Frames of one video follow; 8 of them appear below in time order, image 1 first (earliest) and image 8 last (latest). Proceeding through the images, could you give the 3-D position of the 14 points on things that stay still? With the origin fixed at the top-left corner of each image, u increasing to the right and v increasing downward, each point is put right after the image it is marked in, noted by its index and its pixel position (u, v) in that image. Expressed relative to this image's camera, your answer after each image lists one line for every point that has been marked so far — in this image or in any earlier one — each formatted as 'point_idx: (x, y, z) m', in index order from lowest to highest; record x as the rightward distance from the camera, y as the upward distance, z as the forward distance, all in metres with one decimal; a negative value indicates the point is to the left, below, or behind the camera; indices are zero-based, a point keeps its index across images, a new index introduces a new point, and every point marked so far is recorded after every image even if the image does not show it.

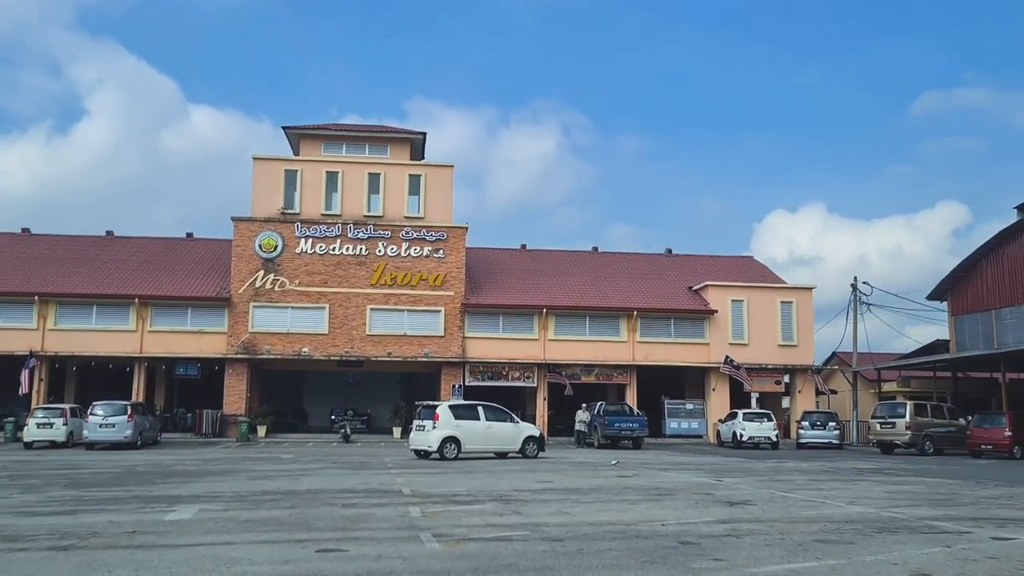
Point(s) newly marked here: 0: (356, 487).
0: (-2.5, -3.1, +14.3) m
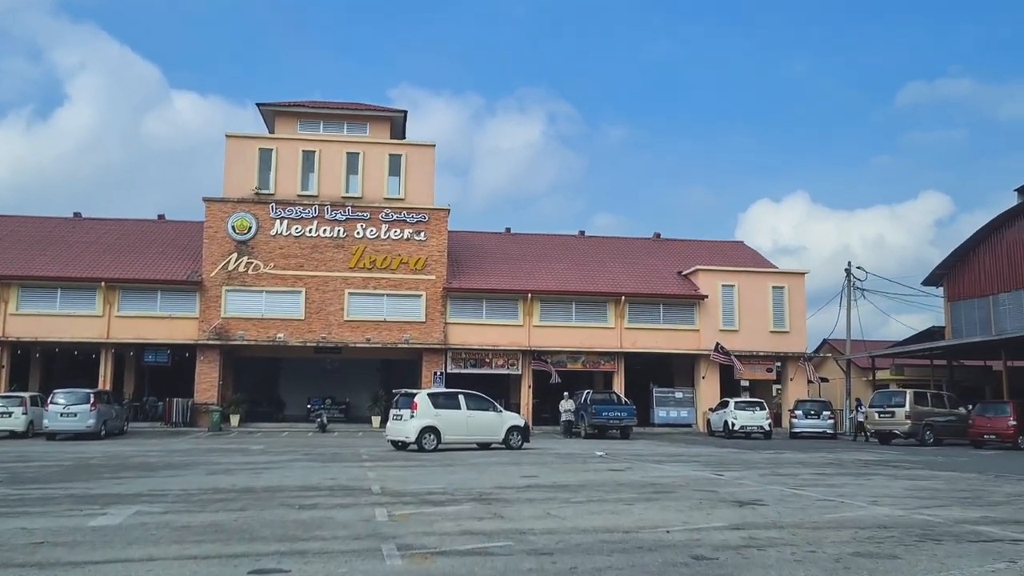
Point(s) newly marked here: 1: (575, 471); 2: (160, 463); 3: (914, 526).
0: (-2.7, -2.8, +12.9) m
1: (+1.1, -3.0, +15.0) m
2: (-7.2, -3.6, +18.7) m
3: (+3.8, -2.2, +8.6) m
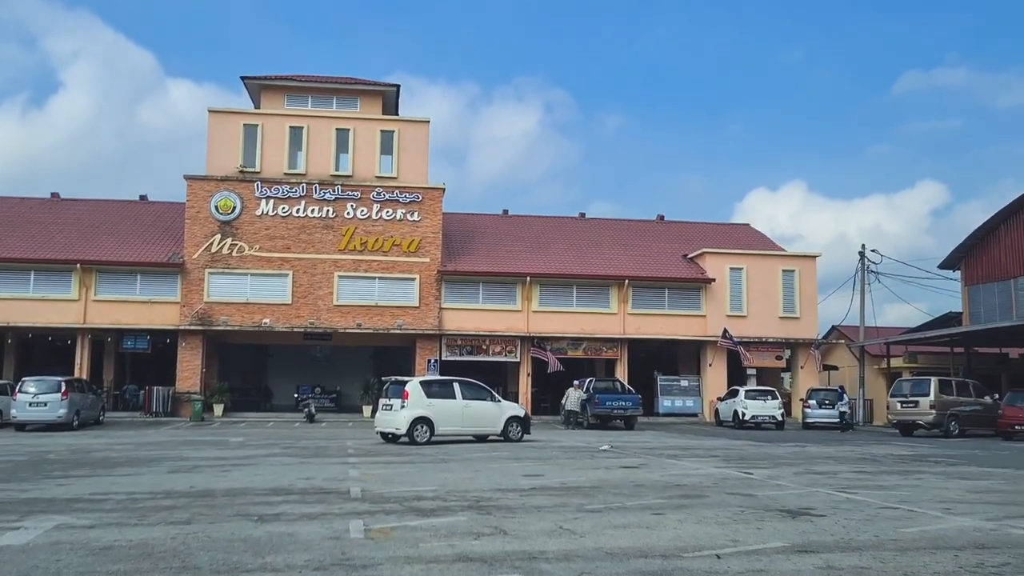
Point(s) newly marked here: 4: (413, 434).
0: (-2.7, -2.4, +11.2) m
1: (+1.1, -2.6, +13.3) m
2: (-7.2, -3.1, +16.9) m
3: (+3.8, -1.9, +6.9) m
4: (-2.2, -3.2, +19.8) m
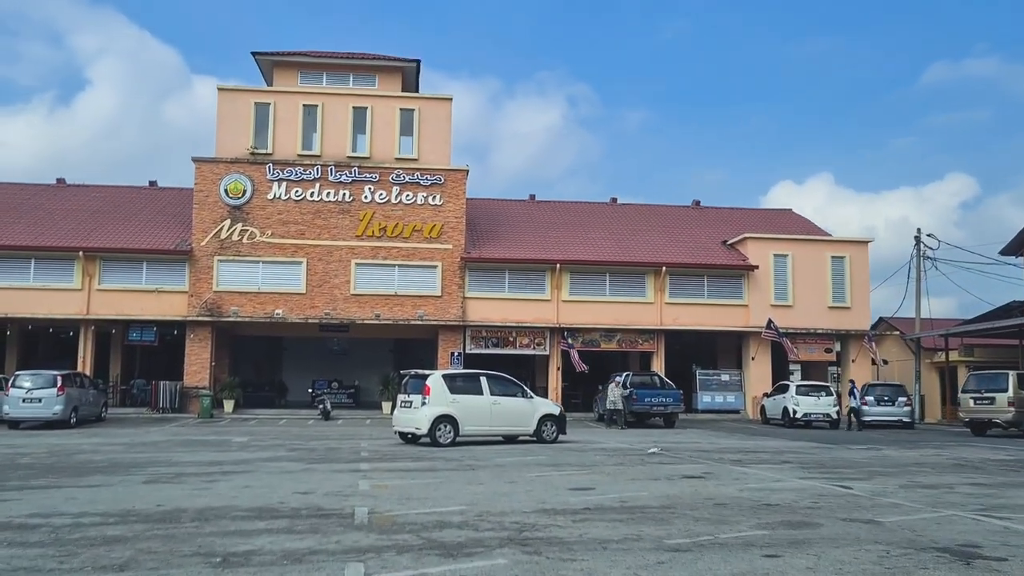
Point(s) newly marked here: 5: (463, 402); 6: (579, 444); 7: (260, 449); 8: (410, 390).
0: (-2.2, -2.1, +9.0) m
1: (+1.6, -2.3, +11.0) m
2: (-6.6, -2.8, +14.8) m
3: (+4.2, -1.6, +4.5) m
4: (-1.5, -2.8, +17.6) m
5: (-1.0, -2.2, +17.9) m
6: (+1.3, -3.1, +18.1) m
7: (-4.8, -3.1, +17.5) m
8: (-2.0, -2.0, +18.2) m
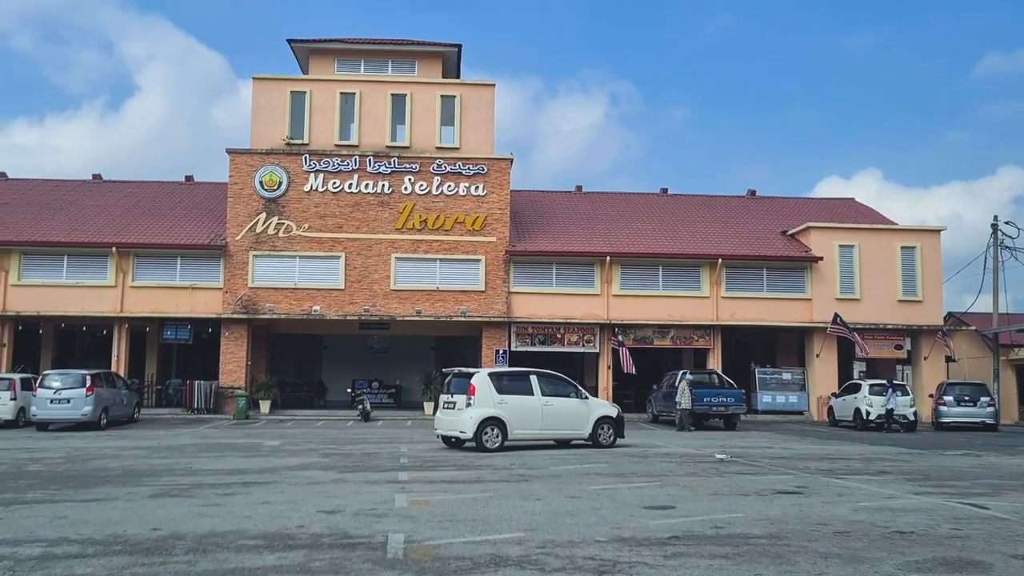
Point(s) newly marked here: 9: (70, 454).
0: (-1.7, -1.9, +7.4) m
1: (+2.2, -2.1, +9.3) m
2: (-5.8, -2.7, +13.5) m
3: (+4.5, -1.4, +2.7) m
4: (-0.6, -2.6, +16.0) m
5: (0.0, -2.1, +16.3) m
6: (+2.3, -2.9, +16.4) m
7: (-3.9, -2.9, +16.1) m
8: (-1.1, -1.9, +16.6) m
9: (-7.8, -2.9, +16.2) m
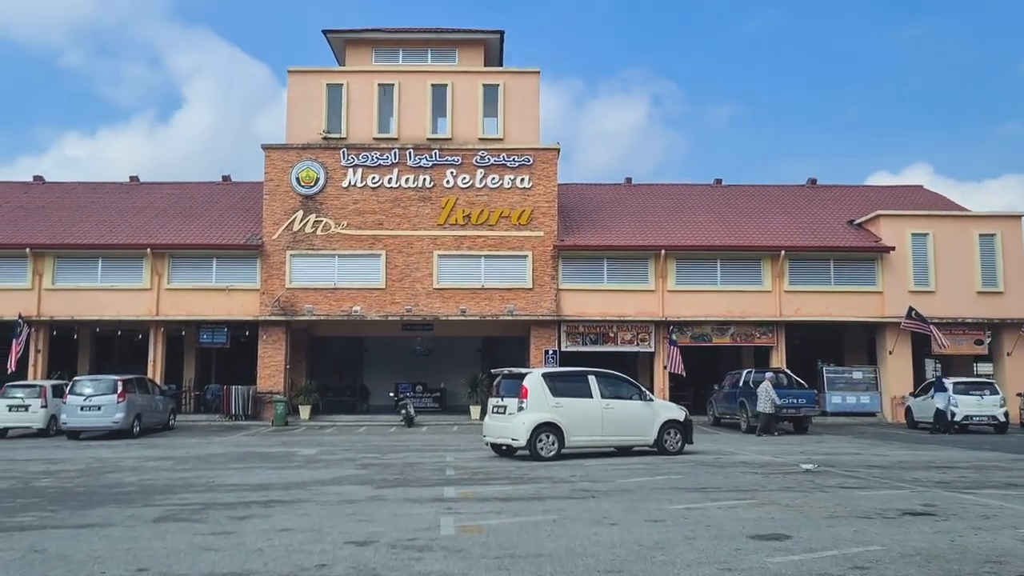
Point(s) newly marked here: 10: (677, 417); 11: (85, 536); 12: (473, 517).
0: (-1.2, -1.8, +5.9) m
1: (+2.8, -1.9, +7.6) m
2: (-5.0, -2.6, +12.1) m
3: (+4.7, -1.2, +0.8) m
4: (+0.3, -2.5, +14.4) m
5: (+0.9, -1.9, +14.7) m
6: (+3.2, -2.7, +14.7) m
7: (-3.0, -2.8, +14.6) m
8: (-0.1, -1.7, +15.0) m
9: (-6.9, -2.9, +14.9) m
10: (+2.8, -2.2, +15.4) m
11: (-3.5, -2.0, +7.5) m
12: (-0.3, -2.0, +8.2) m
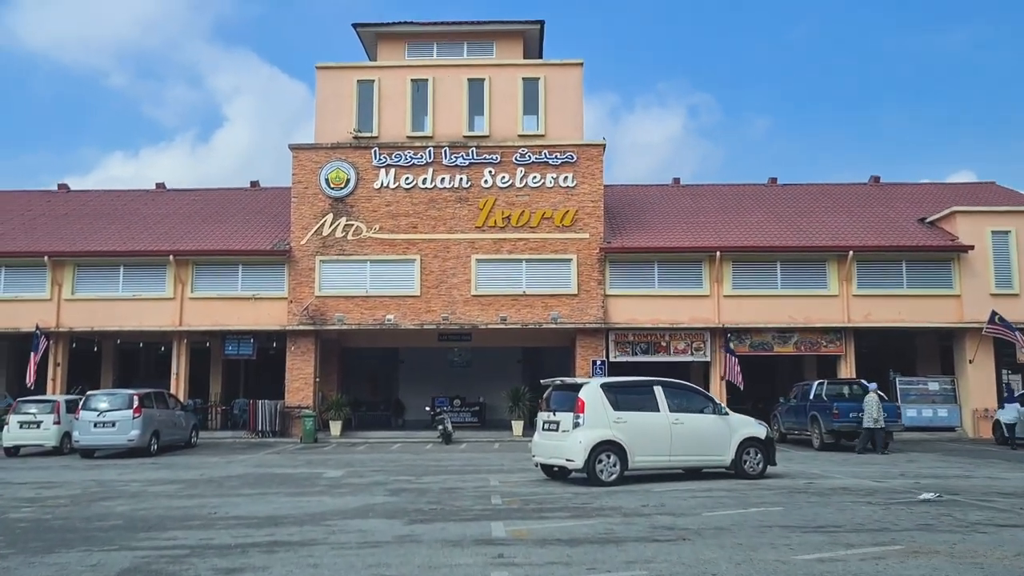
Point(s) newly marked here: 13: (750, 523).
0: (-0.8, -1.6, +3.9) m
1: (+3.3, -1.7, +5.4) m
2: (-4.4, -2.5, +10.3) m
3: (+4.9, -0.9, -1.4) m
4: (+1.1, -2.4, +12.3) m
5: (+1.6, -1.8, +12.6) m
6: (+4.0, -2.6, +12.5) m
7: (-2.2, -2.8, +12.7) m
8: (+0.6, -1.7, +13.0) m
9: (-6.1, -2.9, +13.1) m
10: (+3.6, -2.1, +13.3) m
11: (-3.0, -1.9, +5.6) m
12: (+0.2, -1.9, +6.2) m
13: (+2.2, -2.2, +8.4) m
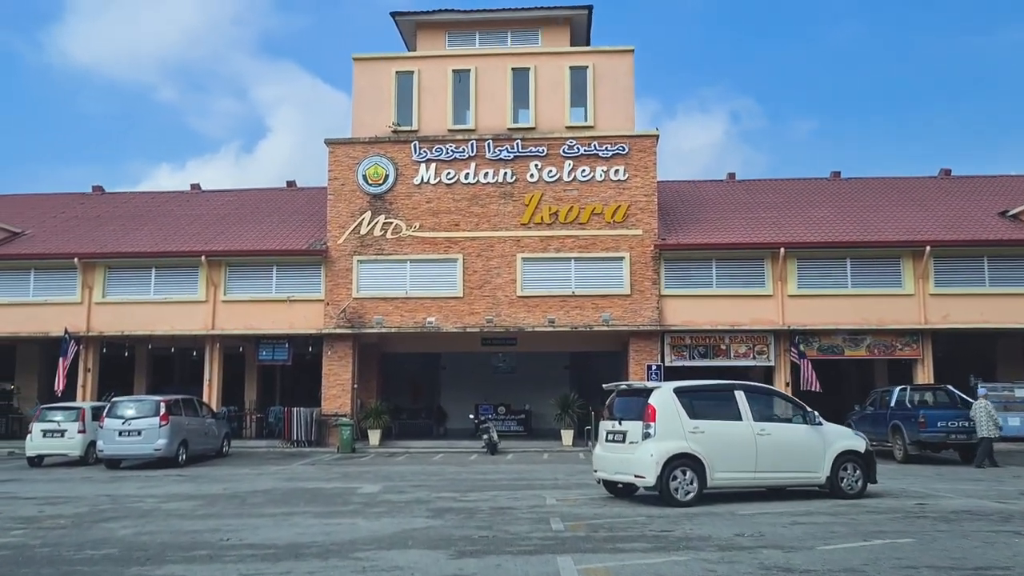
0: (-0.5, -1.4, +2.3) m
1: (+3.7, -1.5, +3.6) m
2: (-3.7, -2.4, +8.8) m
3: (+5.0, -0.6, -3.2) m
4: (+1.8, -2.3, +10.6) m
5: (+2.4, -1.7, +10.9) m
6: (+4.7, -2.5, +10.6) m
7: (-1.5, -2.7, +11.1) m
8: (+1.4, -1.6, +11.3) m
9: (-5.4, -2.8, +11.7) m
10: (+4.3, -2.0, +11.5) m
11: (-2.6, -1.7, +4.1) m
12: (+0.6, -1.7, +4.5) m
13: (+2.7, -2.0, +6.7) m
